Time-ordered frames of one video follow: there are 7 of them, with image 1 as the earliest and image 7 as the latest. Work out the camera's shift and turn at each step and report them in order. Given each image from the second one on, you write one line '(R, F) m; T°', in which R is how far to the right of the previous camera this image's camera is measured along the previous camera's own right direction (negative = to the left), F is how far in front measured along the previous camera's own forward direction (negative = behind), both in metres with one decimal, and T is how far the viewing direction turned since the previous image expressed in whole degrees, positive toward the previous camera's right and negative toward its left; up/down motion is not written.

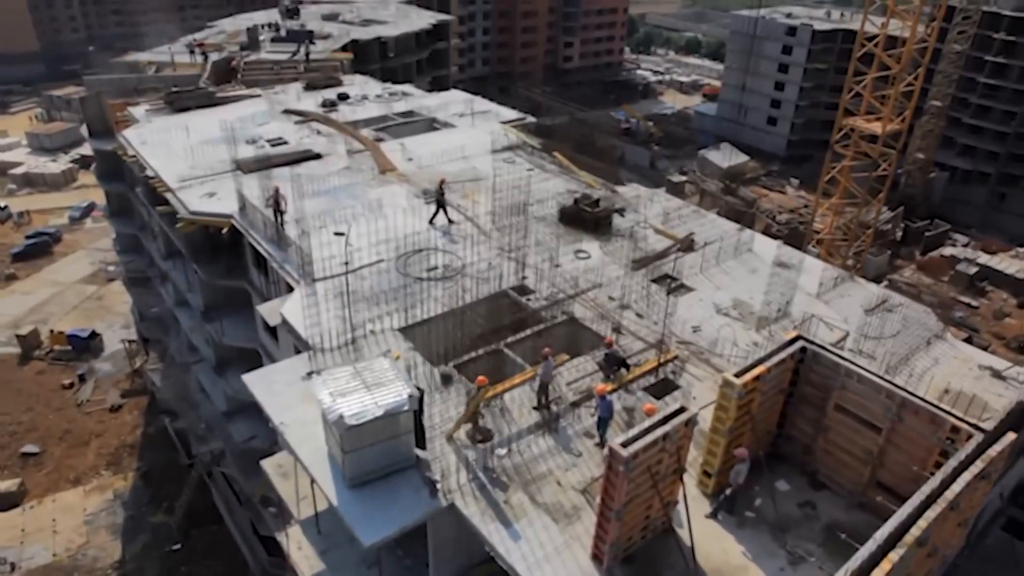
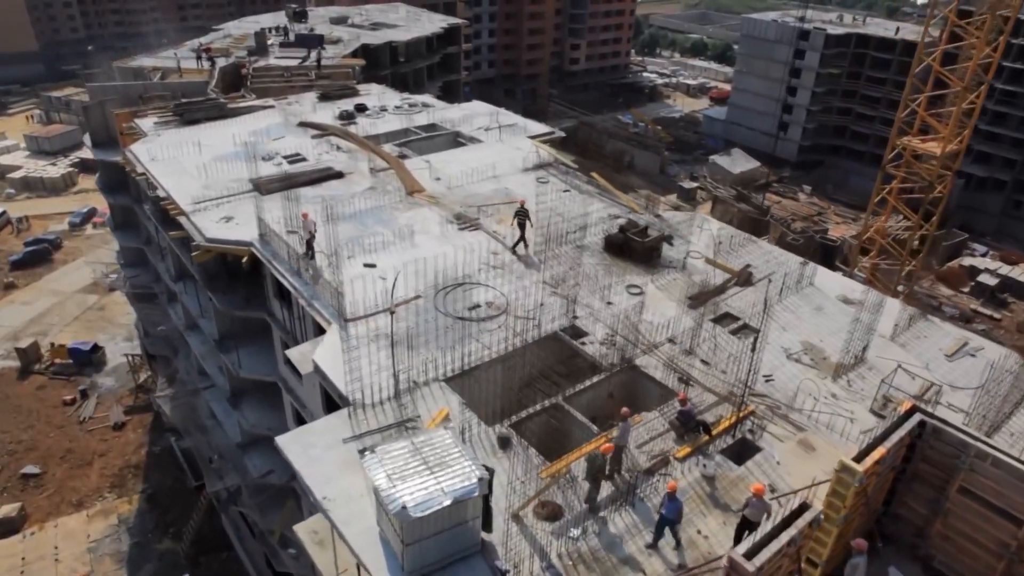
(-1.6, +1.8) m; 0°
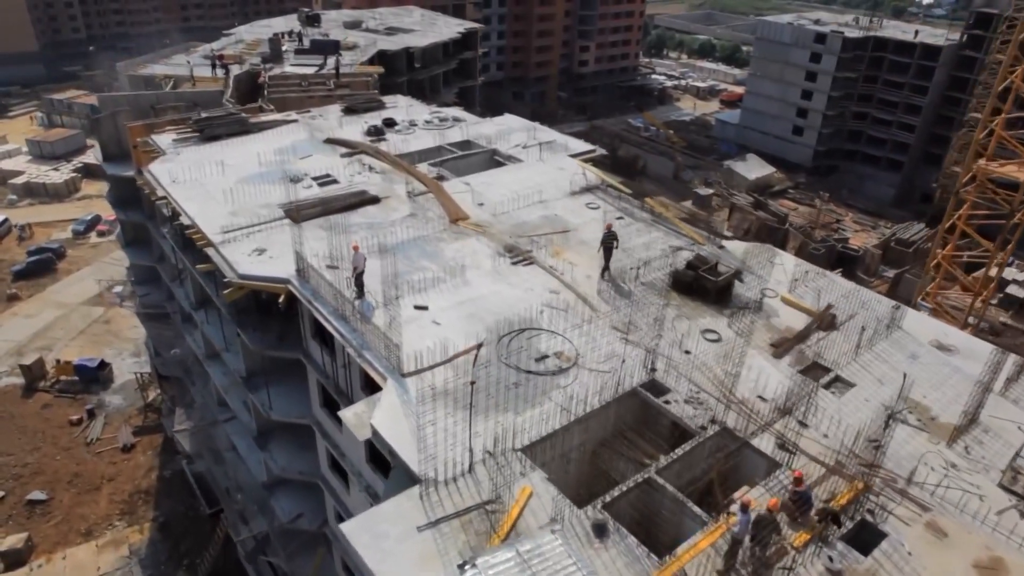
(-2.1, +2.0) m; 0°
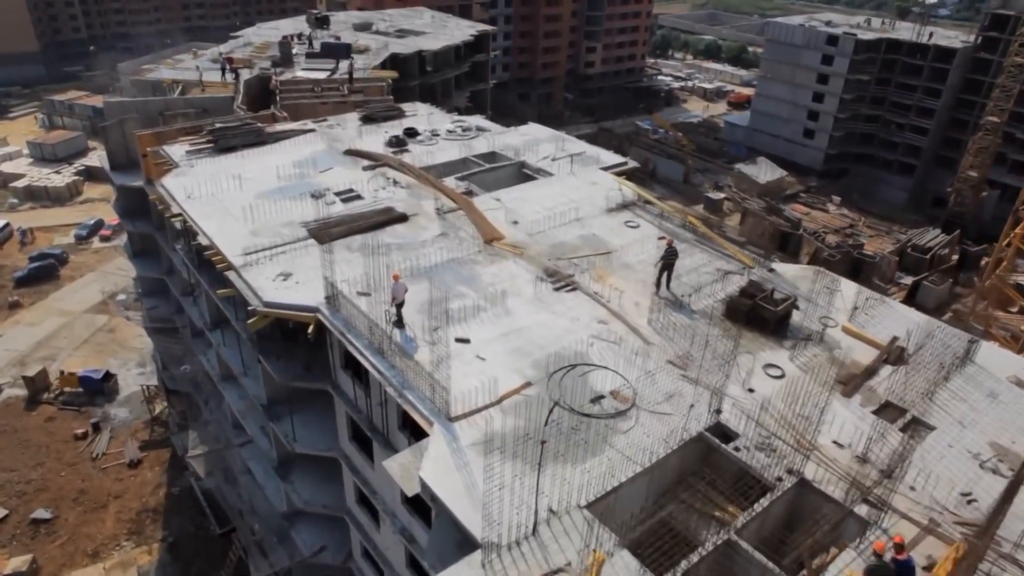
(-1.4, +1.5) m; 0°
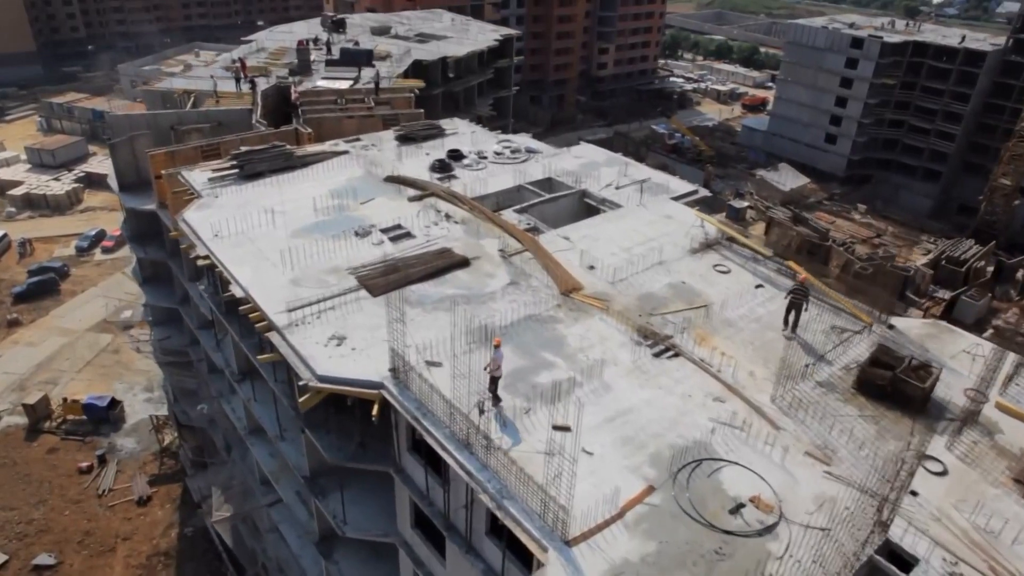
(-2.7, +3.3) m; 0°
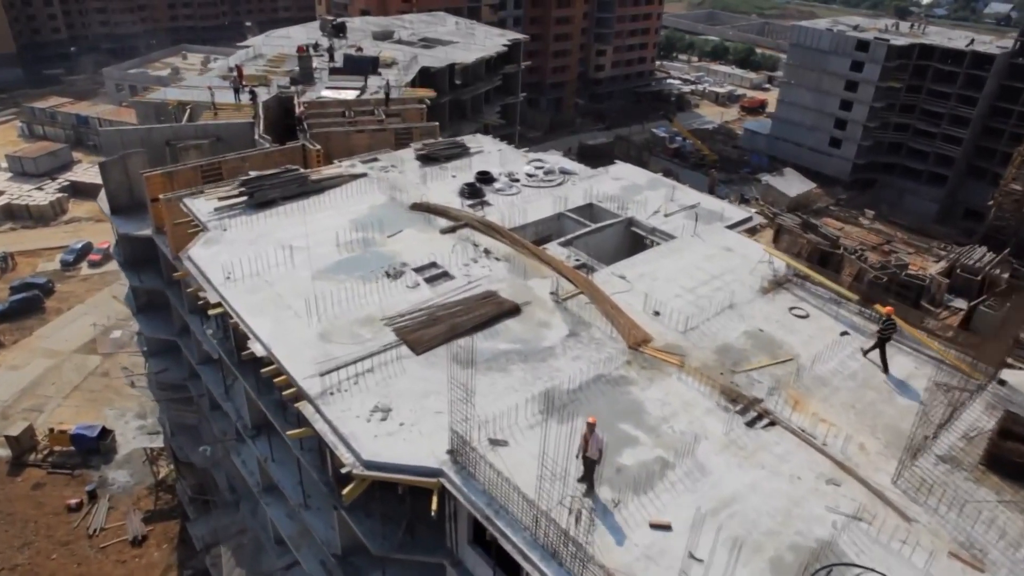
(-2.1, +2.7) m; +1°
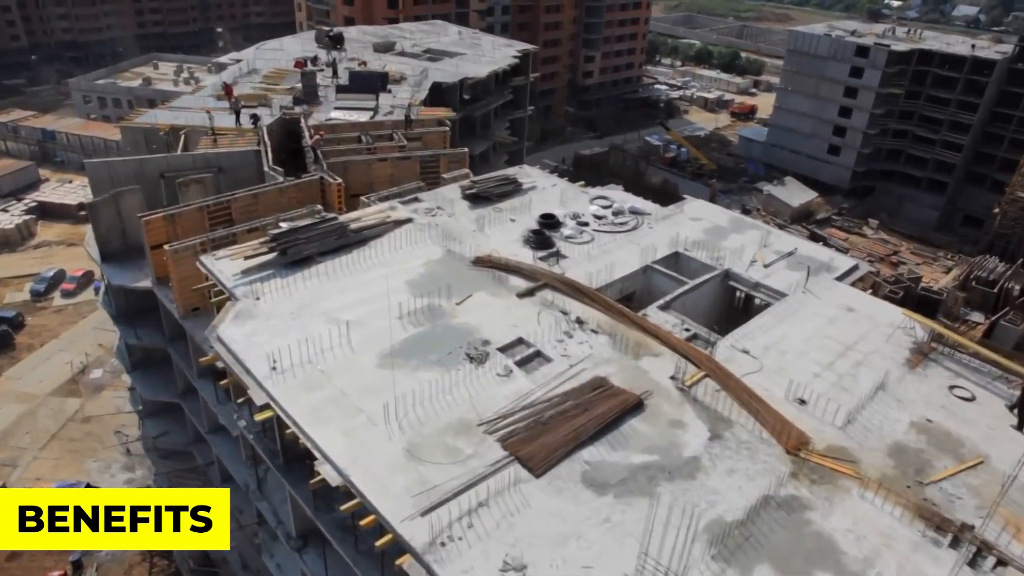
(-3.6, +3.9) m; +2°
